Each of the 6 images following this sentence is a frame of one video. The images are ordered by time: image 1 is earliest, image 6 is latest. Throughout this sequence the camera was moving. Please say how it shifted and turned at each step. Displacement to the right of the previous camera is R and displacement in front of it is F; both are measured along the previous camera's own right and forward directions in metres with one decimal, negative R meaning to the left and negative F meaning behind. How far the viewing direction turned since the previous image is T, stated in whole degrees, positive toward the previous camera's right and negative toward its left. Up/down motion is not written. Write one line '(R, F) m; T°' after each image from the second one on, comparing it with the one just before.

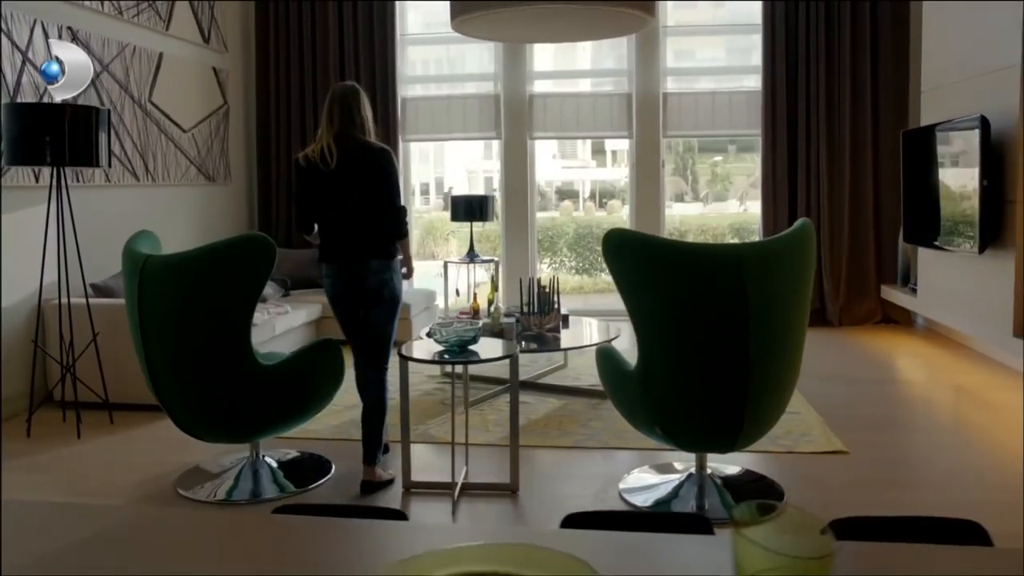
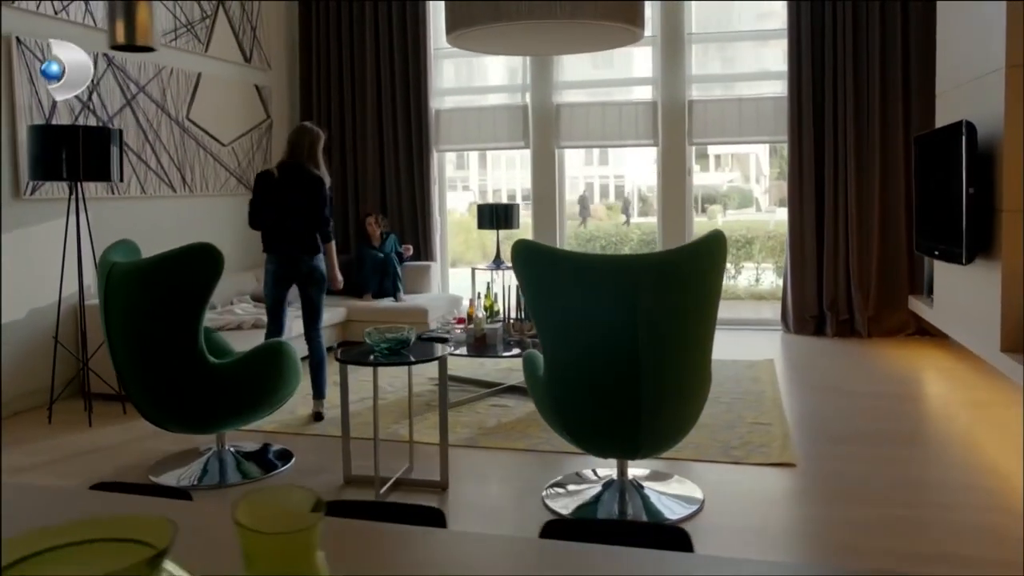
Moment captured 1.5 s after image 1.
(+0.7, -0.1) m; -7°
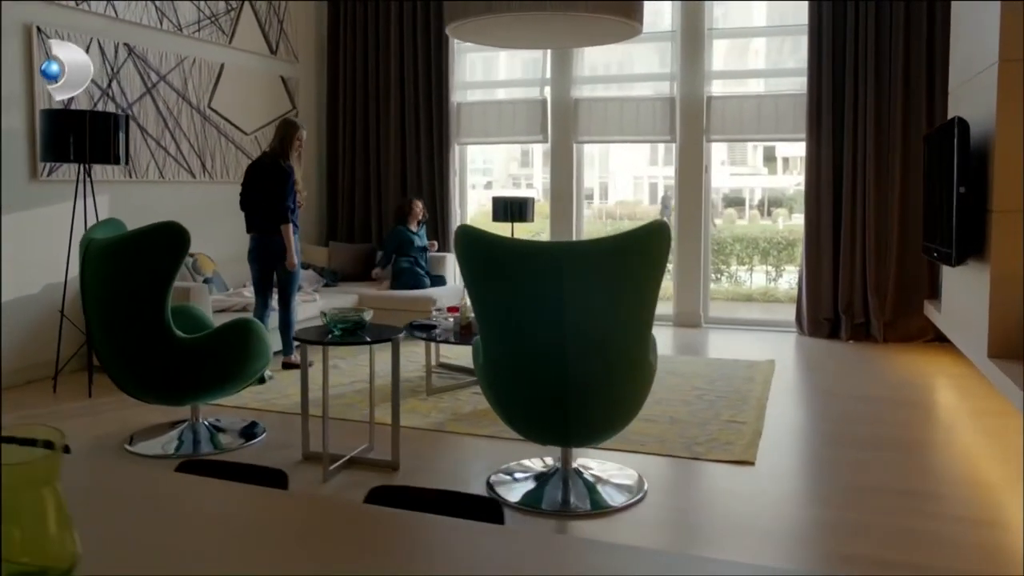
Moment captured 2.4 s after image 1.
(+0.4, 0.0) m; -4°
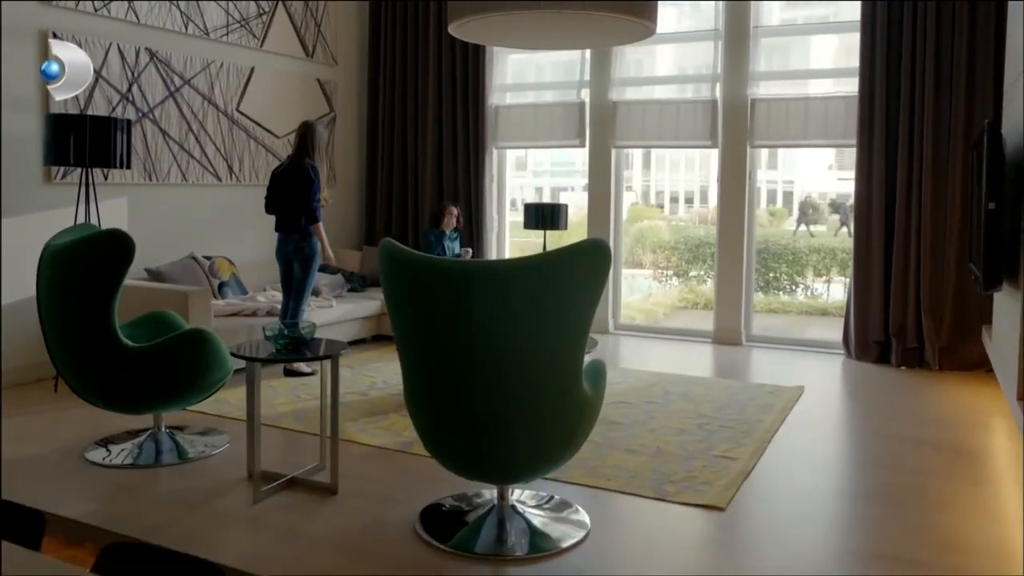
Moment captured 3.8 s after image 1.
(+0.6, +0.3) m; -7°
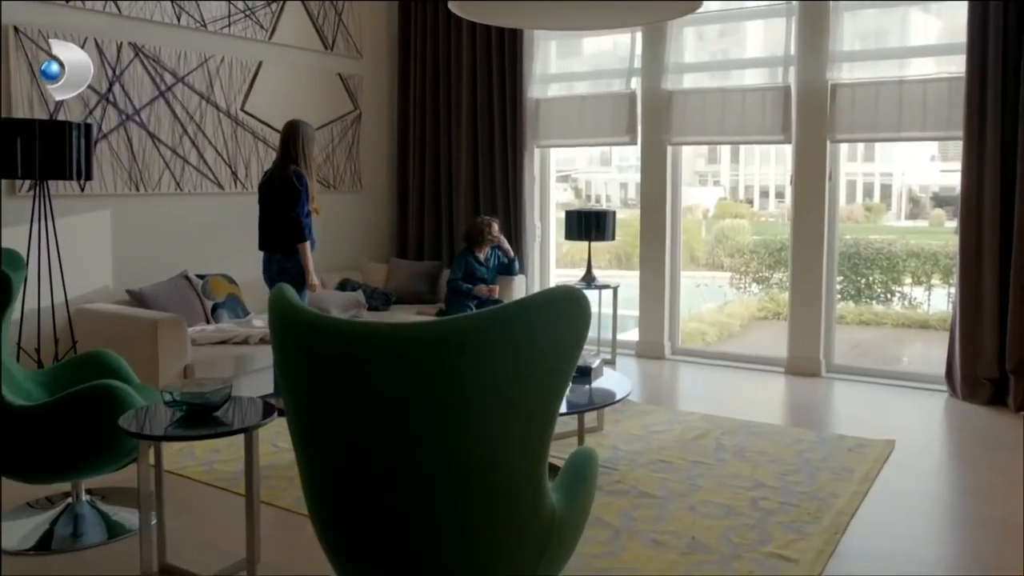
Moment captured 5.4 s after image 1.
(+0.3, +0.8) m; -6°
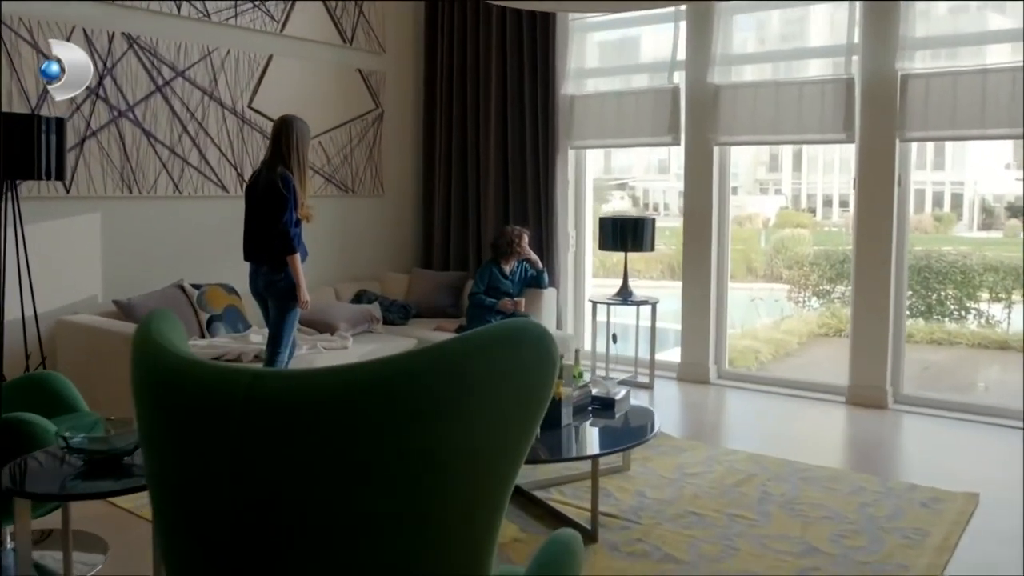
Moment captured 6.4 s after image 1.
(+0.2, +0.5) m; -4°
